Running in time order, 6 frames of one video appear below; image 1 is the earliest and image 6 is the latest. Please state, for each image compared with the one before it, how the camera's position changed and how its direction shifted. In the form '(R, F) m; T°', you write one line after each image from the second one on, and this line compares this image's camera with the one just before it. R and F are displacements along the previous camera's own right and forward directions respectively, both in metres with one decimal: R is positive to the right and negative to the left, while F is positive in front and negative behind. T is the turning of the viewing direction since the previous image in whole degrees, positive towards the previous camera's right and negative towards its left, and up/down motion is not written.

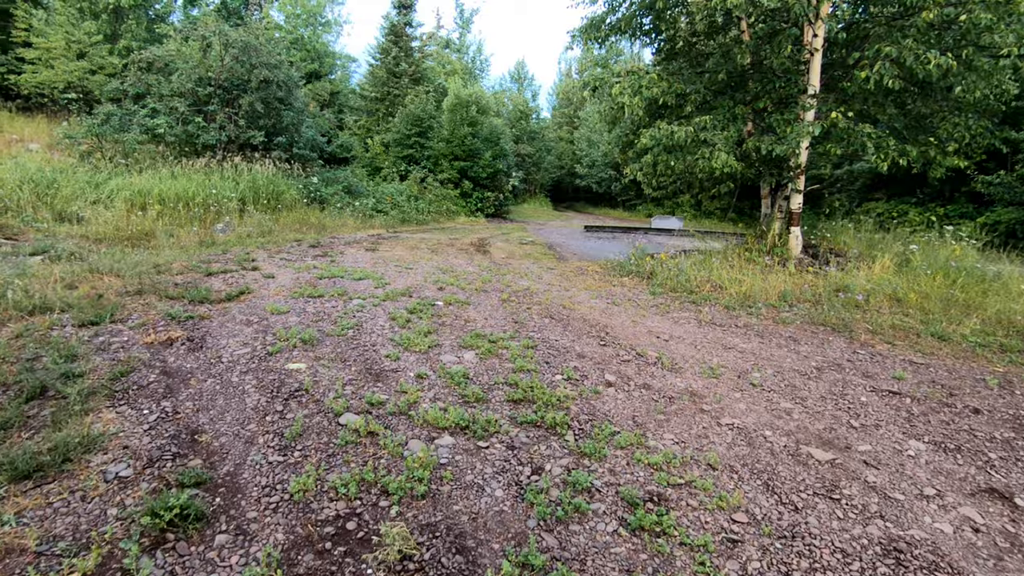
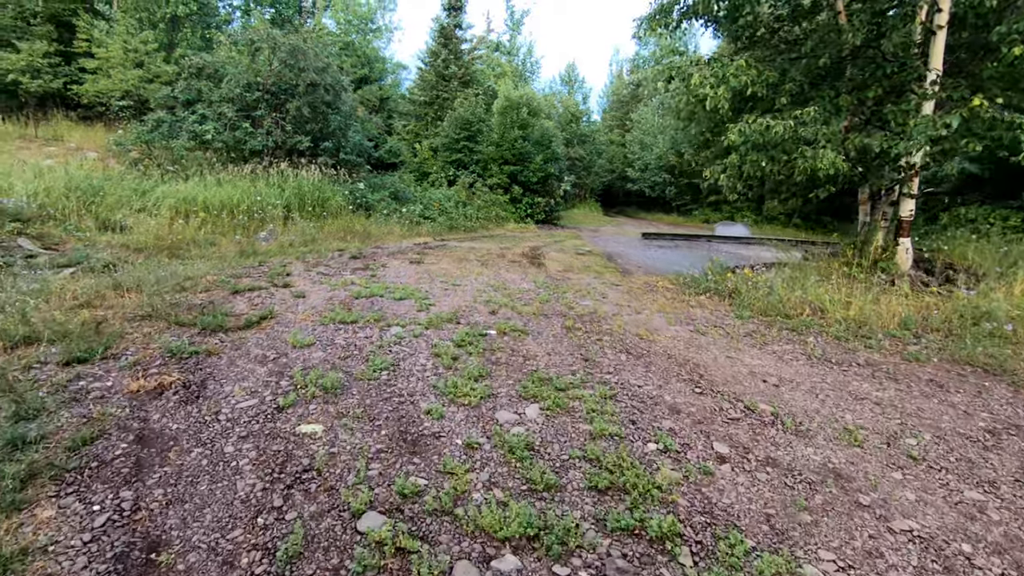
(-0.1, +0.7) m; -5°
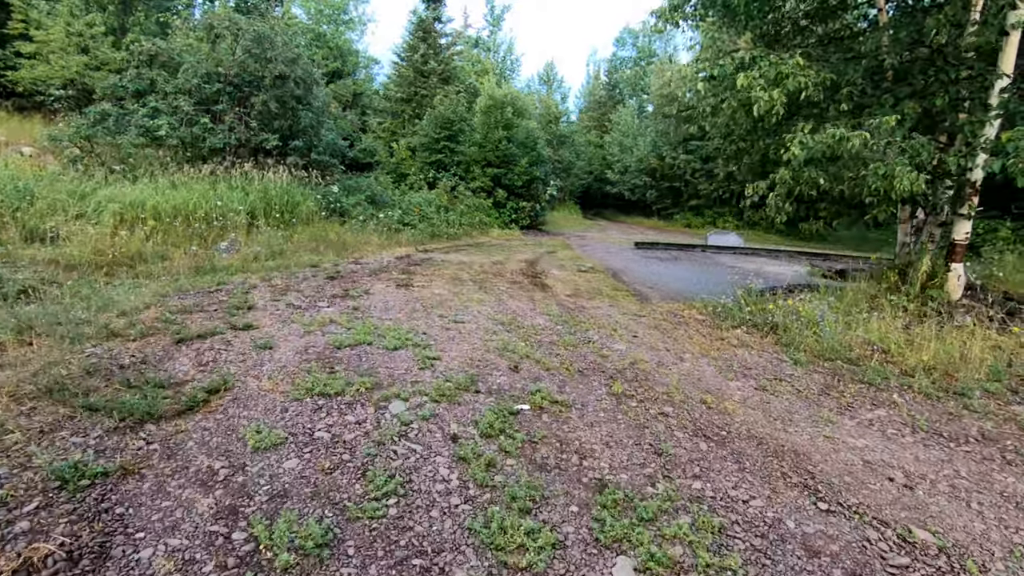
(-0.3, +0.9) m; +3°
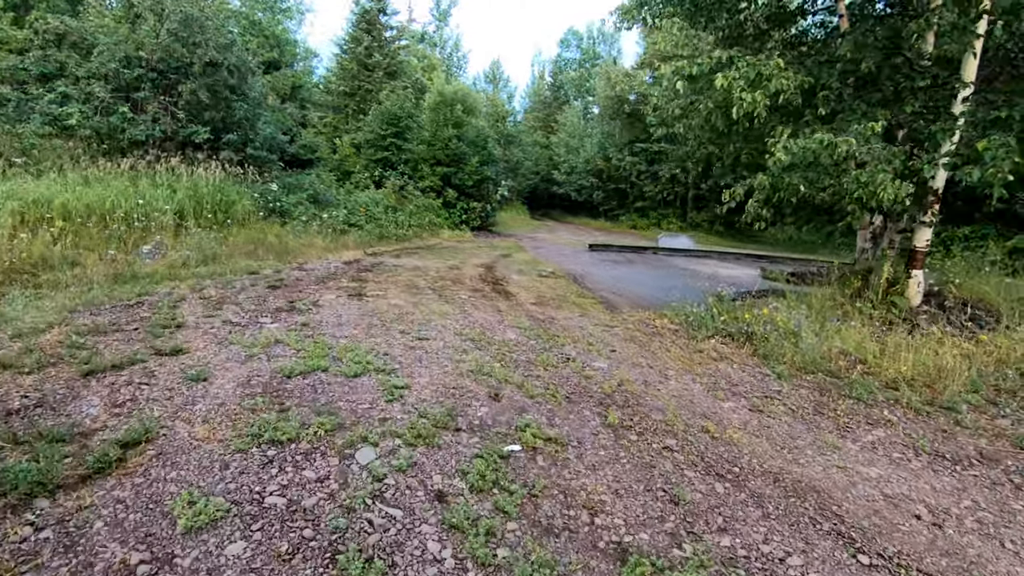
(-0.2, +0.4) m; +6°
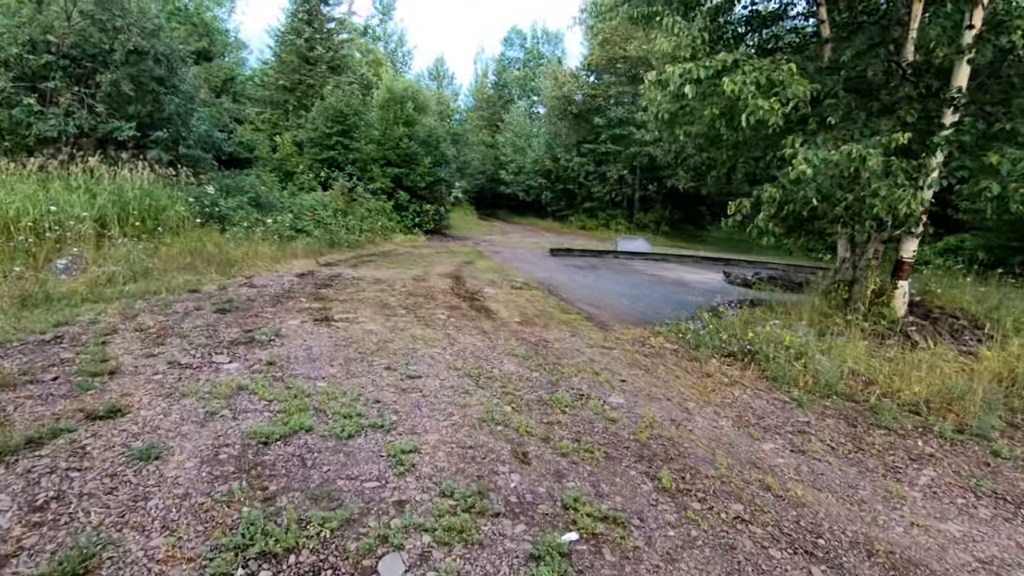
(-0.4, +0.5) m; +6°
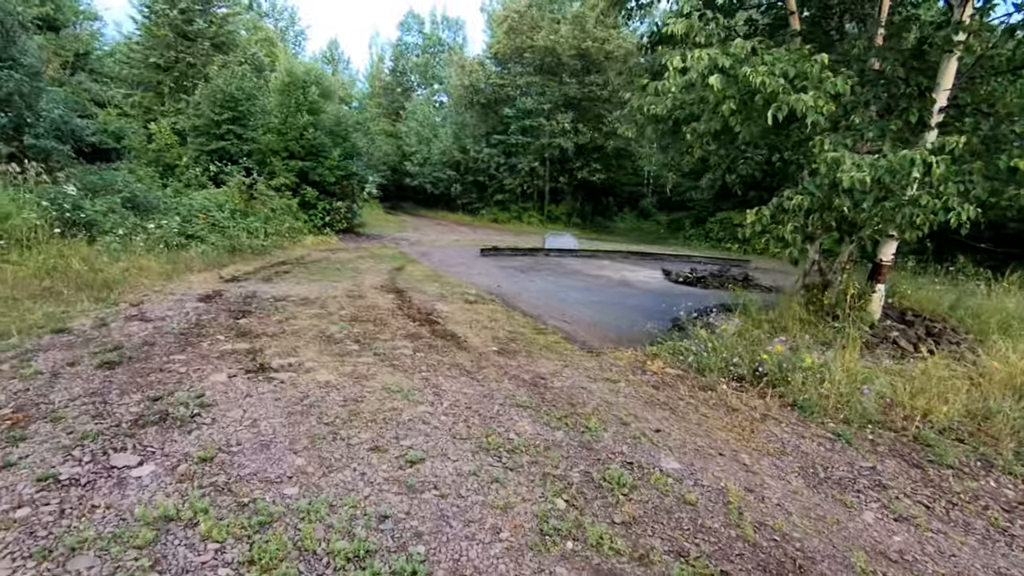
(-0.6, +0.8) m; +10°
